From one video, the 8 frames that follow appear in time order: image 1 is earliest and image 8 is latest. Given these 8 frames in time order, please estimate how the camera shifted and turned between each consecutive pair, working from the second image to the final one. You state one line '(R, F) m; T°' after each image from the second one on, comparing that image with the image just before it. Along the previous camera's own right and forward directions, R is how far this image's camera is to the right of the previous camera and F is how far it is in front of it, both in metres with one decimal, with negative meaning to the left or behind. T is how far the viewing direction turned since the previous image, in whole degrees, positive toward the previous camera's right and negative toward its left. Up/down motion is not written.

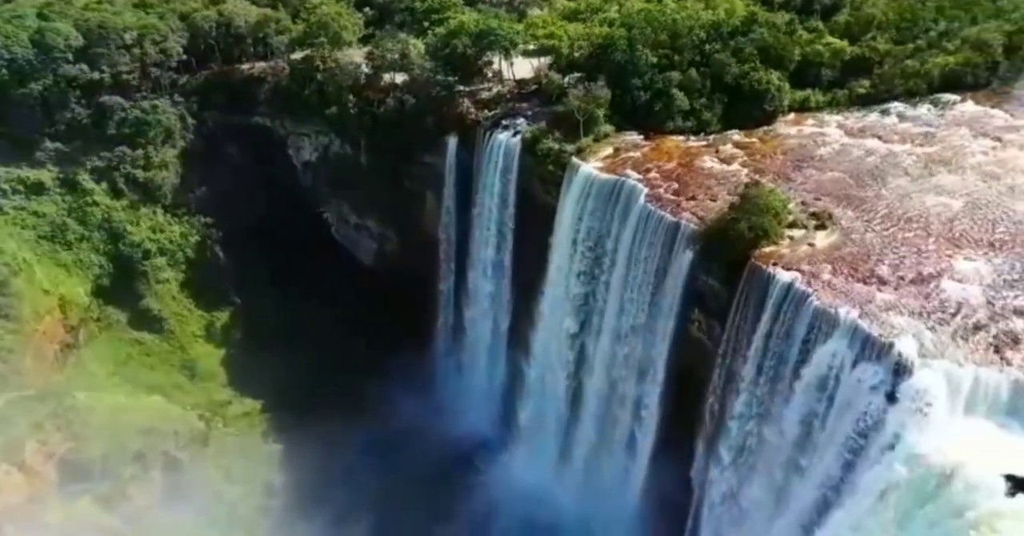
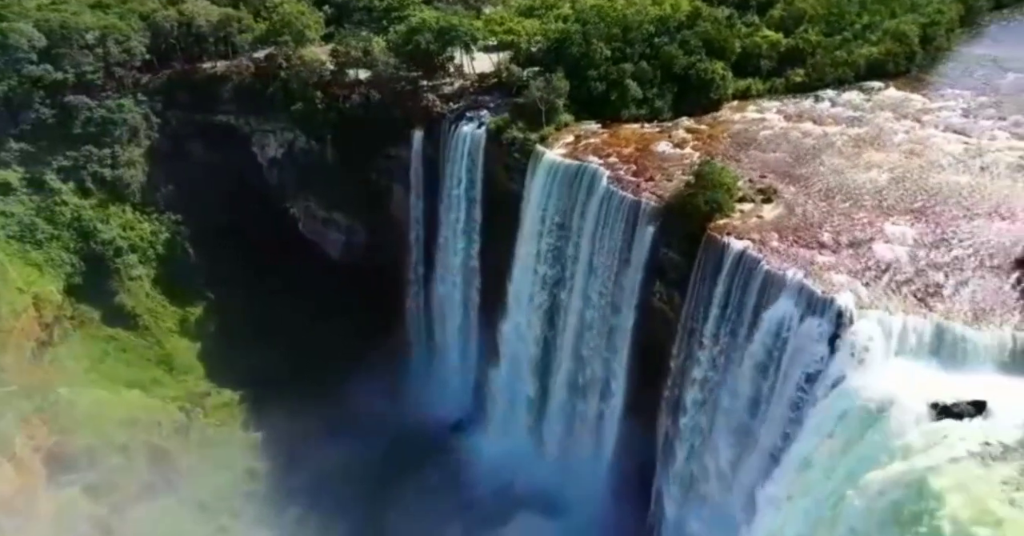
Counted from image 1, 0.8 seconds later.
(-0.9, -1.5) m; +4°
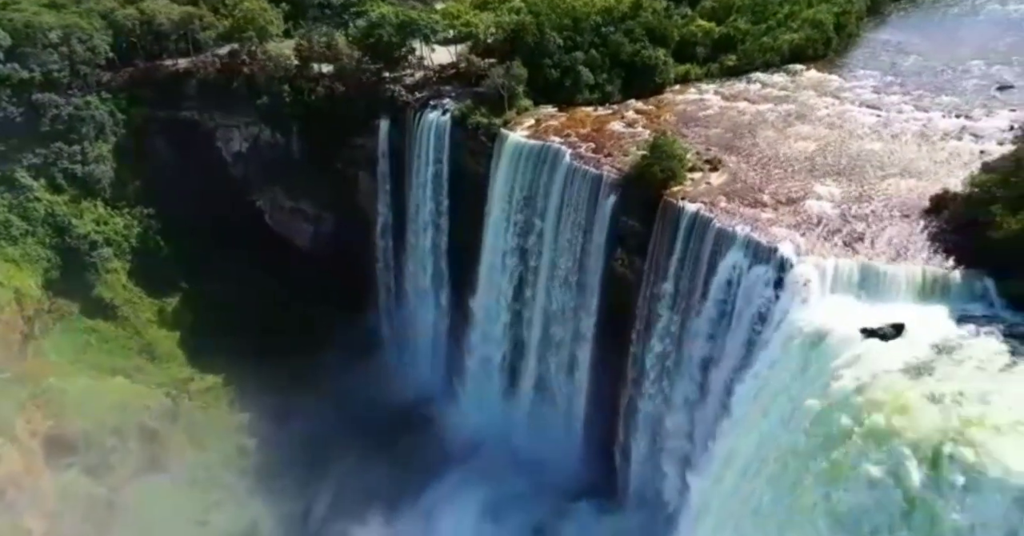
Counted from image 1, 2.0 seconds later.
(-1.4, -2.2) m; +5°
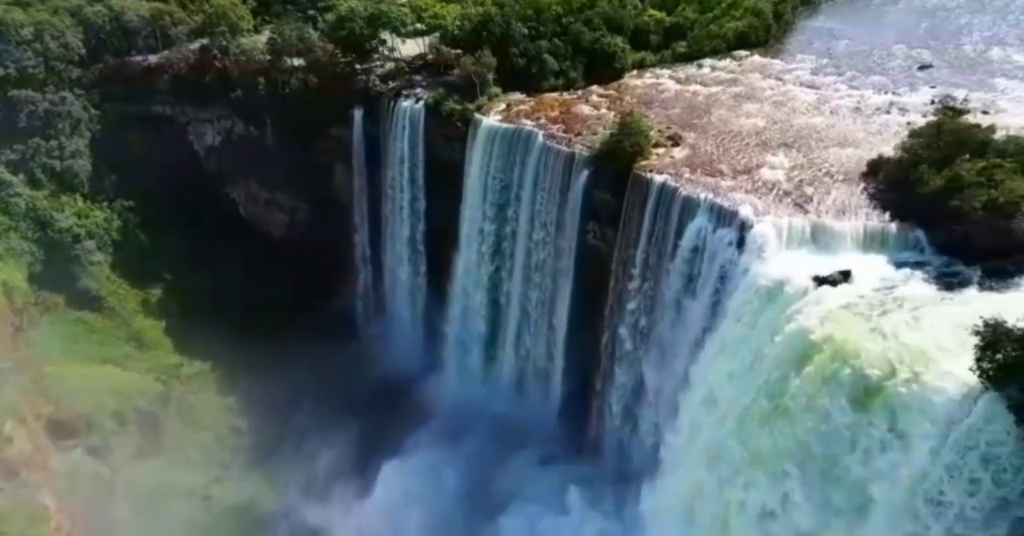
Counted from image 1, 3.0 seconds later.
(-1.3, -2.0) m; +4°
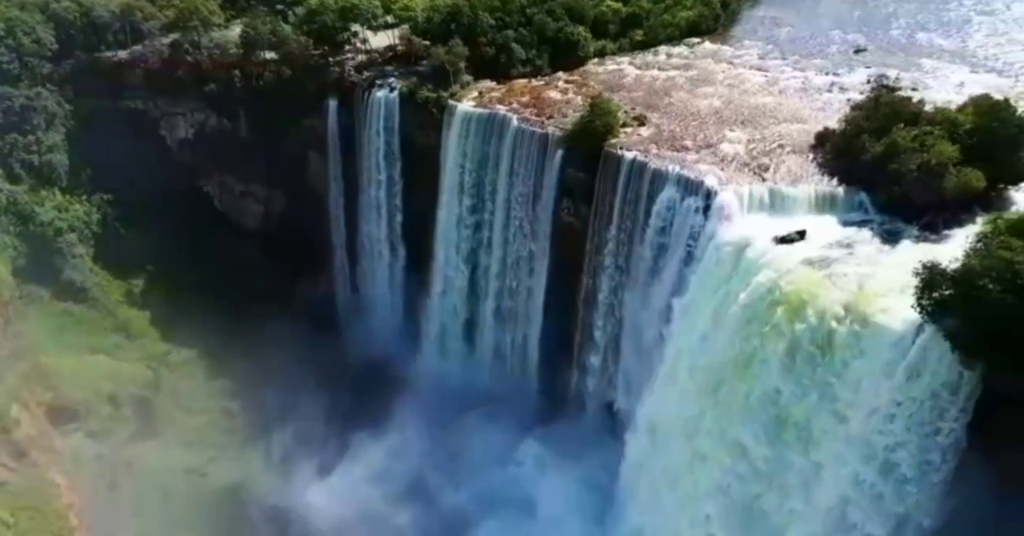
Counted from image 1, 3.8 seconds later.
(-1.3, -1.8) m; +4°
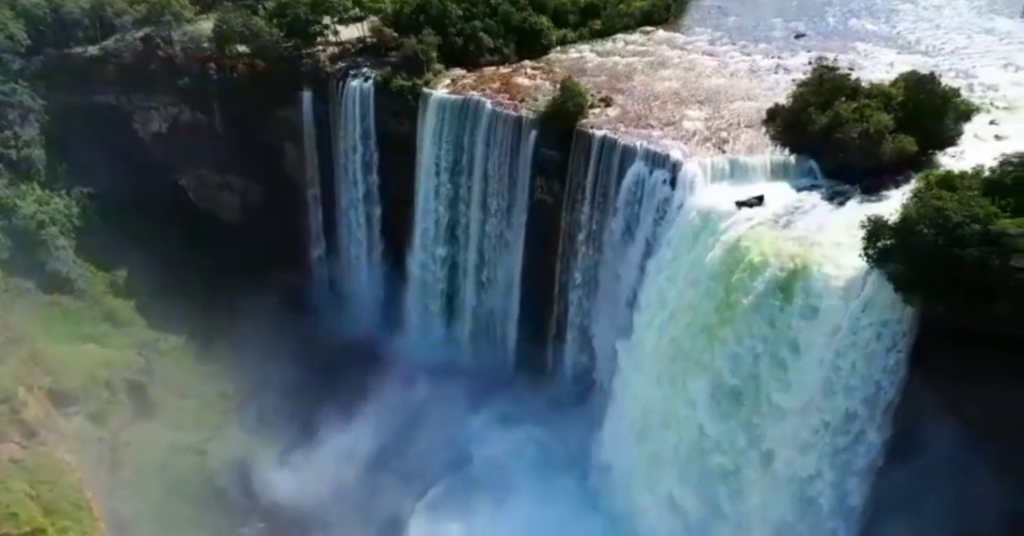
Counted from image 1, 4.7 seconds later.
(-1.4, -1.9) m; +4°
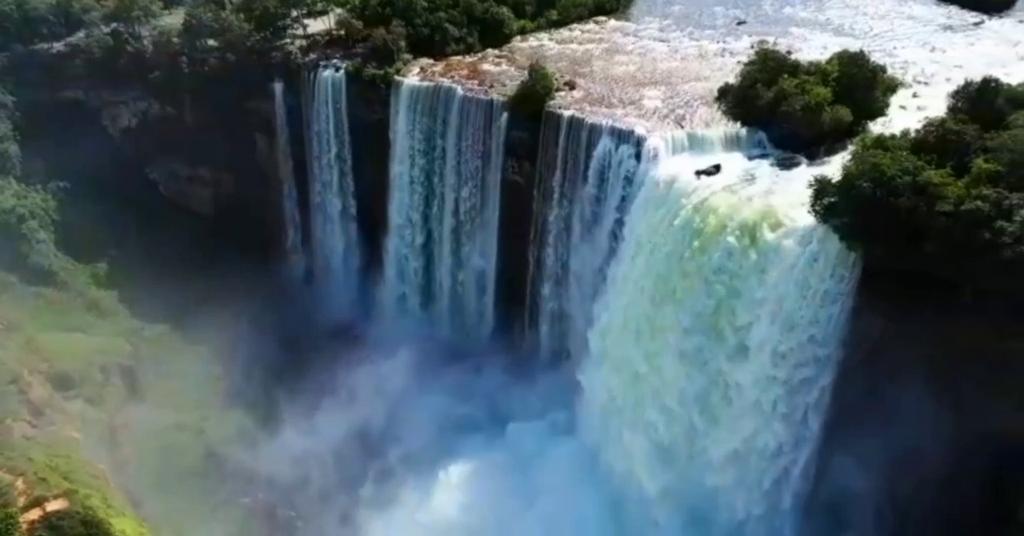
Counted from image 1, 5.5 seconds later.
(-1.5, -2.1) m; +4°
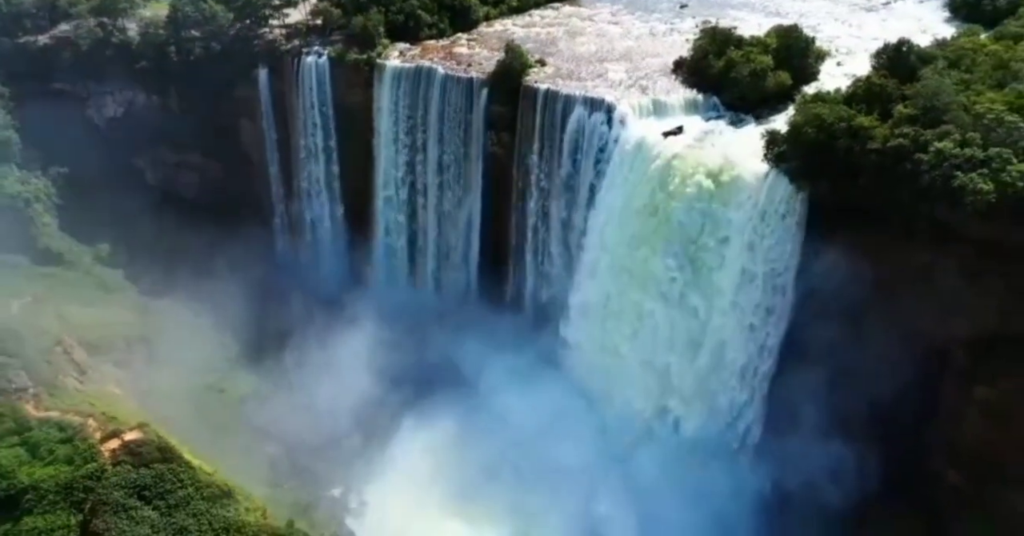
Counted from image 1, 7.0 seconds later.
(-2.6, -3.5) m; +5°
